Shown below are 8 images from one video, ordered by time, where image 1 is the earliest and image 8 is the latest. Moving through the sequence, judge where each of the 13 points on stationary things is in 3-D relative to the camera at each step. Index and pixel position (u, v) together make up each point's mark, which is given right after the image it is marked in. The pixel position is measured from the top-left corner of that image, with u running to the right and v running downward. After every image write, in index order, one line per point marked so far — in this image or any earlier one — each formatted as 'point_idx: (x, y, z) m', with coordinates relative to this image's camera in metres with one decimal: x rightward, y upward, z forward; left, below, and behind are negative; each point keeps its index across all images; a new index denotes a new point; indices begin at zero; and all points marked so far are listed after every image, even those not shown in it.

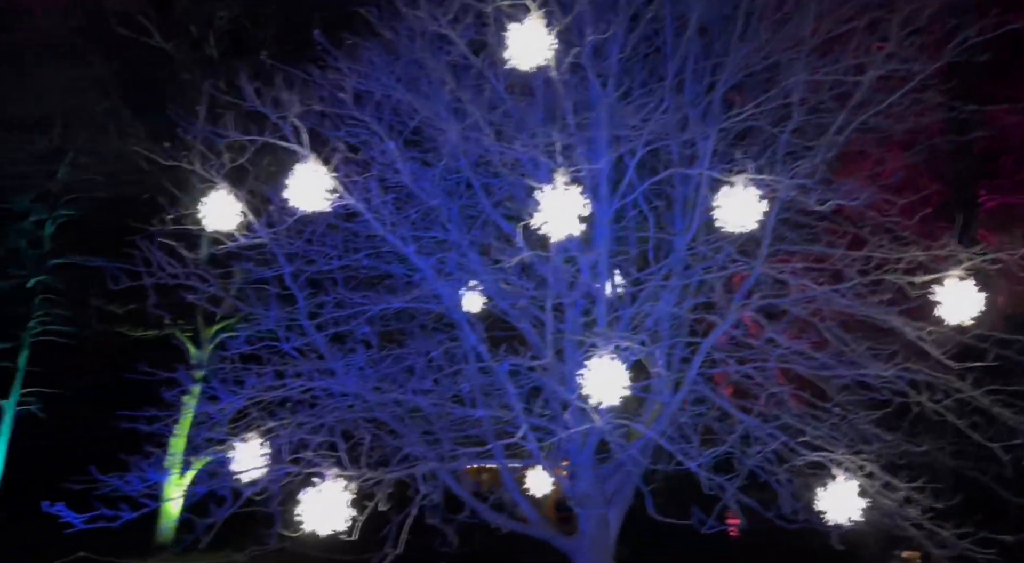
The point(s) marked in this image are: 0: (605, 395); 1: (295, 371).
0: (+0.6, -0.7, +4.6) m
1: (-1.7, -0.7, +6.0) m
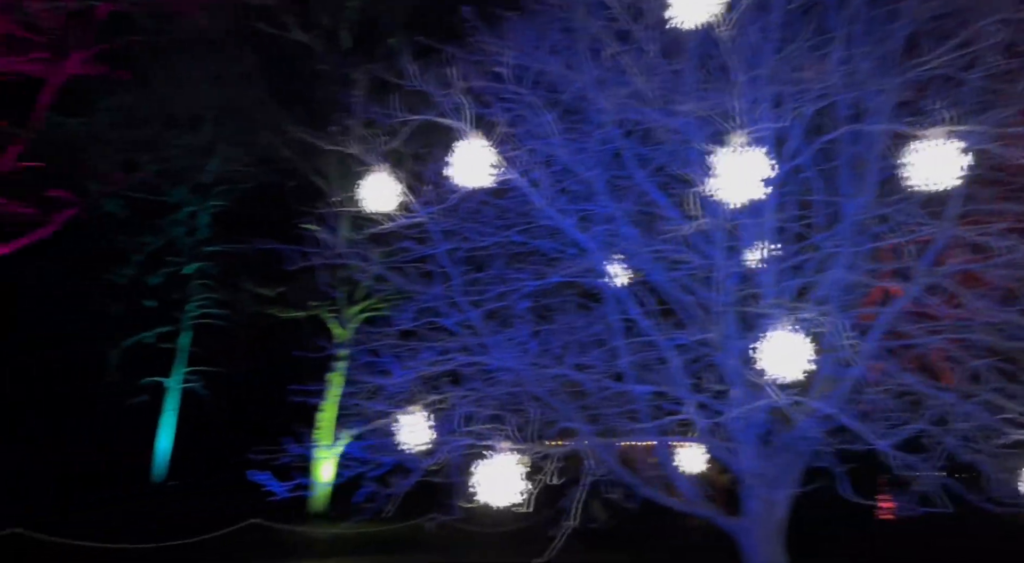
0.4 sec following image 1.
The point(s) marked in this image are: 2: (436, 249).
0: (+1.6, -0.5, +4.4) m
1: (-0.5, -0.5, +6.1) m
2: (-0.6, +0.3, +6.4) m
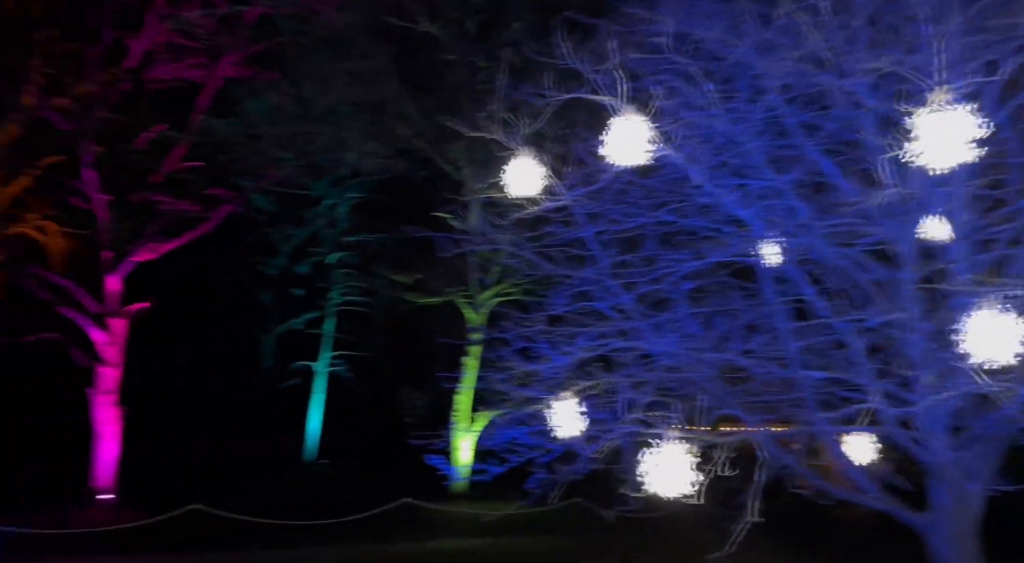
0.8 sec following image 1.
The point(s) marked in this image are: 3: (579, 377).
0: (+2.5, -0.4, +3.9) m
1: (+0.8, -0.4, +6.0) m
2: (+0.6, +0.4, +6.2) m
3: (+0.6, -0.8, +6.2) m
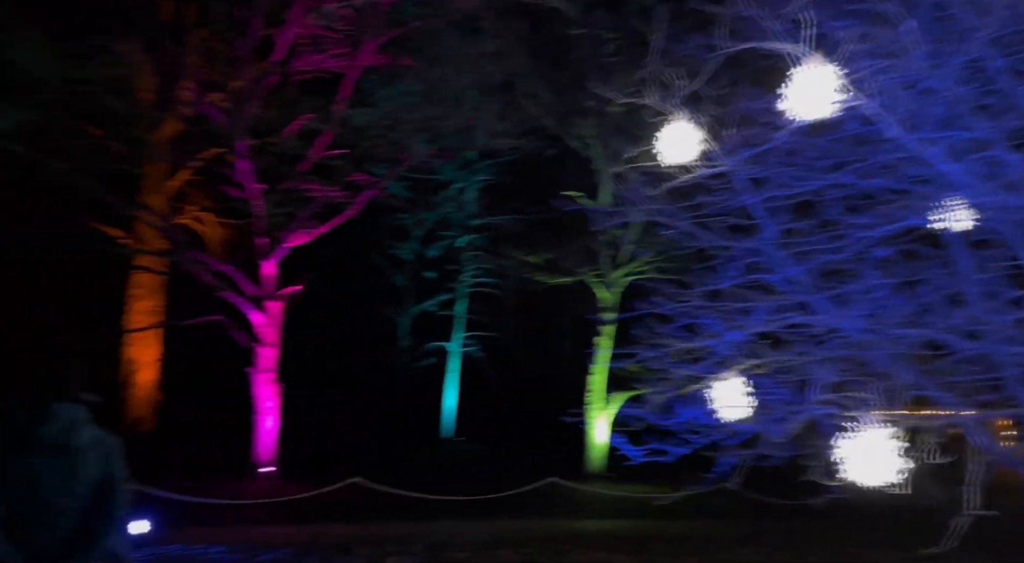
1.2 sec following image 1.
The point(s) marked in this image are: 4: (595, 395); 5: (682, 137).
0: (+3.3, -0.2, +3.3) m
1: (+2.0, -0.2, +5.6) m
2: (+1.8, +0.6, +5.8) m
3: (+1.8, -0.5, +5.8) m
4: (+1.8, -2.4, +16.2) m
5: (+1.3, +1.1, +5.6) m
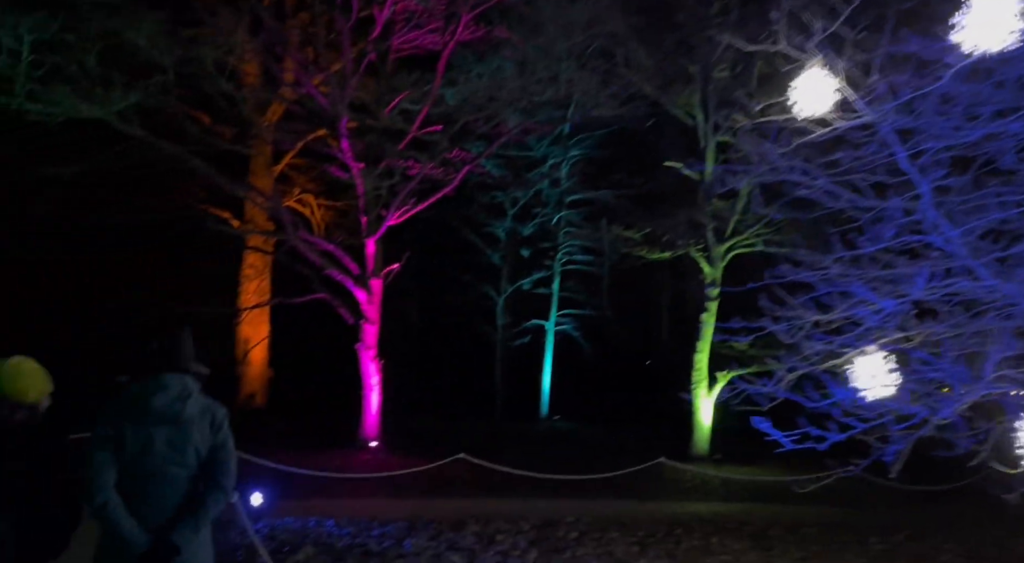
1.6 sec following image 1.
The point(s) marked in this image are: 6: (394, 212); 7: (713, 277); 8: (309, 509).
0: (+3.9, 0.0, +2.5) m
1: (+2.8, +0.1, +5.0) m
2: (+2.6, +0.9, +5.2) m
3: (+2.6, -0.3, +5.3) m
4: (+3.9, -1.9, +15.7) m
5: (+2.1, +1.3, +5.0) m
6: (-2.1, +1.2, +13.1) m
7: (+4.1, +0.1, +15.5) m
8: (-2.2, -2.4, +8.1) m
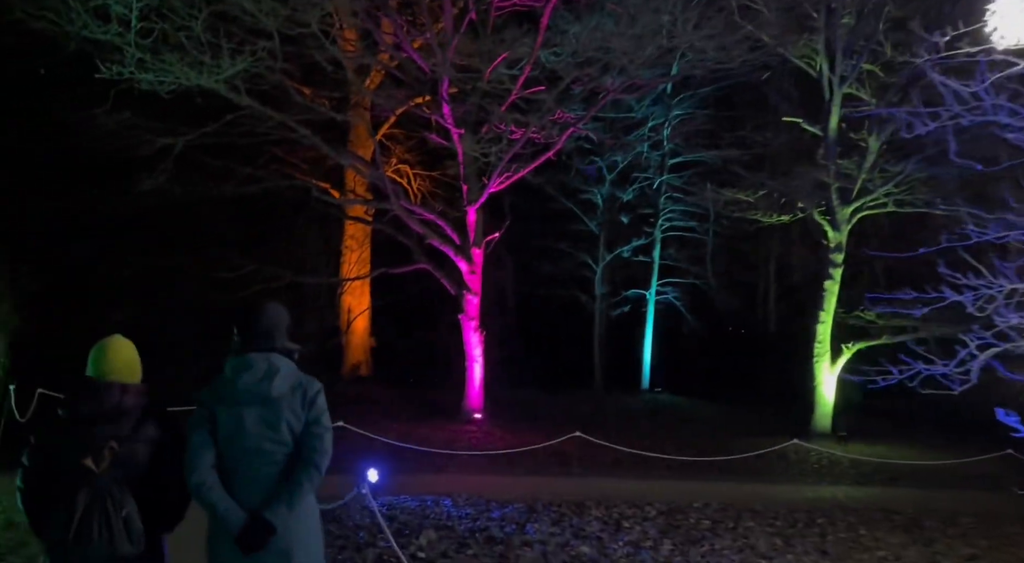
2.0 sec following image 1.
0: (+4.4, +0.1, +1.5) m
1: (+3.6, +0.3, +4.1) m
2: (+3.5, +1.1, +4.3) m
3: (+3.5, -0.1, +4.4) m
4: (+6.0, -1.2, +14.6) m
5: (+2.9, +1.5, +4.1) m
6: (-0.3, +1.7, +12.7) m
7: (+6.1, +0.7, +14.4) m
8: (-0.9, -2.1, +7.8) m
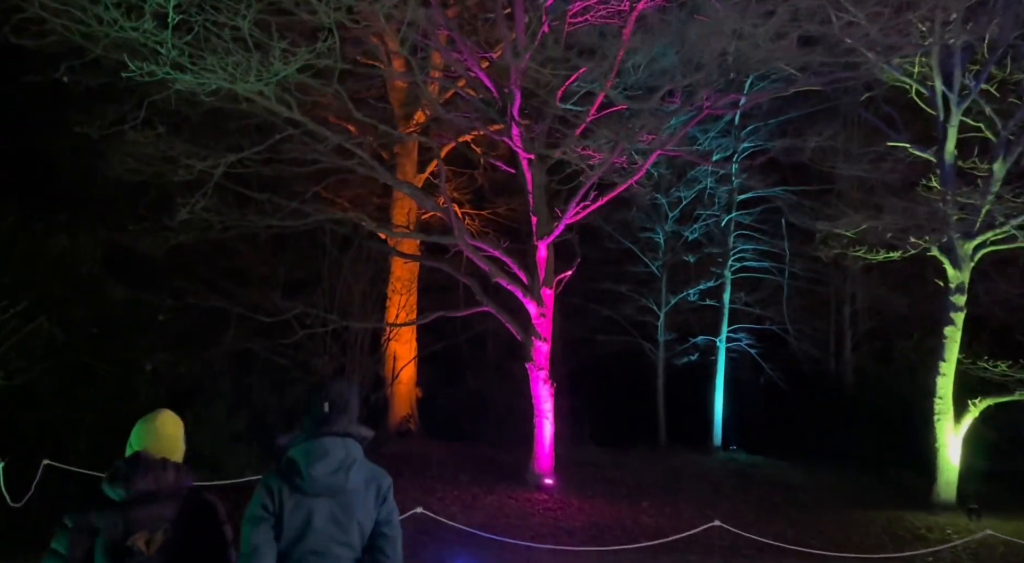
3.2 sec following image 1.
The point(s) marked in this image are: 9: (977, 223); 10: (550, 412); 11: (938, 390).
0: (+5.1, +0.2, -0.3) m
1: (+4.4, +0.2, +2.3) m
2: (+4.3, +1.0, +2.6) m
3: (+4.3, -0.2, +2.6) m
4: (+7.2, -2.0, +12.7) m
5: (+3.7, +1.4, +2.5) m
6: (+0.9, +1.1, +11.1) m
7: (+7.4, 0.0, +12.5) m
8: (0.0, -2.5, +6.1) m
9: (+7.6, +1.0, +12.5) m
10: (+0.6, -2.0, +11.8) m
11: (+7.1, -1.8, +12.7) m
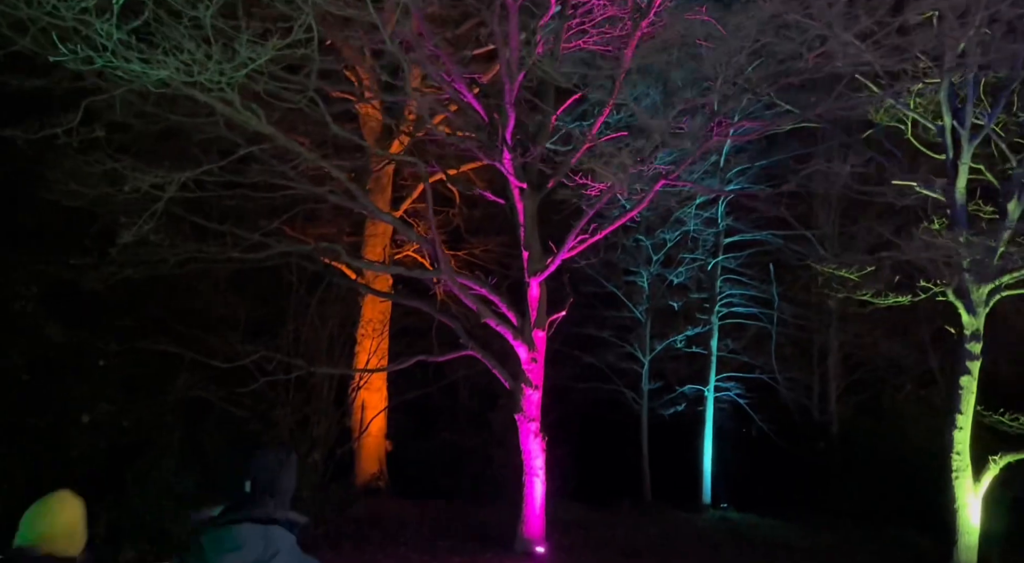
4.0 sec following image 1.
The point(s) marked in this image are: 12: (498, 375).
0: (+5.4, +0.3, -1.1) m
1: (+4.6, +0.1, +1.5) m
2: (+4.5, +0.9, +1.8) m
3: (+4.5, -0.3, +1.7) m
4: (+7.0, -2.7, +11.8) m
5: (+3.9, +1.3, +1.7) m
6: (+0.7, +0.5, +10.1) m
7: (+7.1, -0.7, +11.8) m
8: (+0.1, -2.7, +4.8) m
9: (+7.4, +0.2, +11.8) m
10: (+0.4, -2.6, +10.6) m
11: (+6.9, -2.5, +11.9) m
12: (-0.2, -1.4, +11.3) m
